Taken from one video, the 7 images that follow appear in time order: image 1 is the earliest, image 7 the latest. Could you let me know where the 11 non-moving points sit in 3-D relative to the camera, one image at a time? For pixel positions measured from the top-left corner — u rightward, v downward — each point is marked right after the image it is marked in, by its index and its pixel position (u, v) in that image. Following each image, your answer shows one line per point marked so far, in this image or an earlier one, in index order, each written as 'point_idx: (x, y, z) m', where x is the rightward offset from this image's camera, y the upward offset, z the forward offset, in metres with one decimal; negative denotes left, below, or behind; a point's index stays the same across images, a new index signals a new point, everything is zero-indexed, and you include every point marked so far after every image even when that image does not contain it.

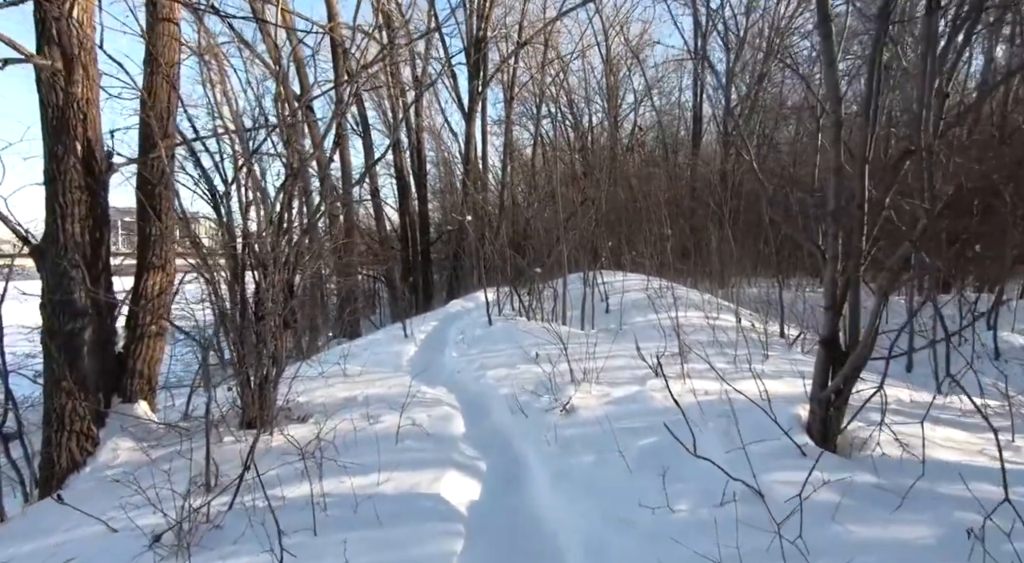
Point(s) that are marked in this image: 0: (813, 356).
0: (+2.4, -0.6, +5.4) m
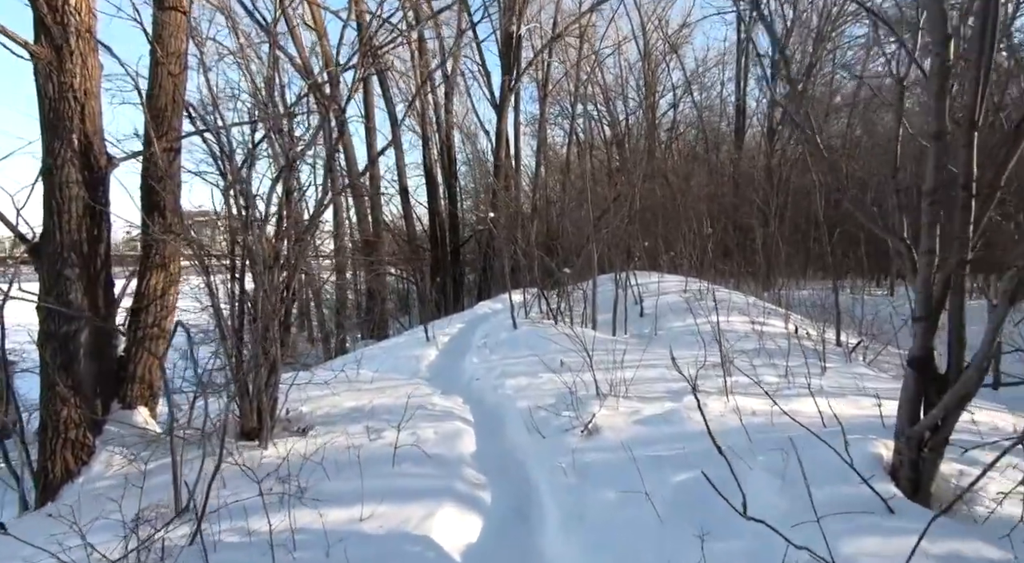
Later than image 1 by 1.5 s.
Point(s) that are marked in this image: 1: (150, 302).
0: (+2.6, -0.6, +4.7) m
1: (-3.0, -0.2, +5.5) m
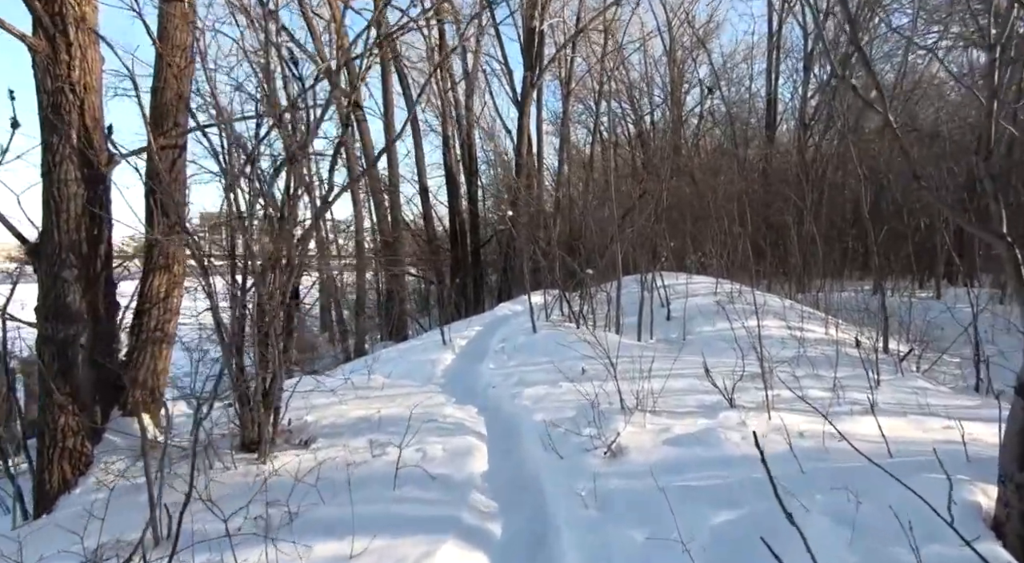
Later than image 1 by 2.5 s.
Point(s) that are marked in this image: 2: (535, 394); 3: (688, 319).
0: (+2.7, -0.6, +4.3) m
1: (-2.8, -0.2, +5.2) m
2: (+0.2, -0.9, +5.0) m
3: (+2.1, -0.5, +7.8) m
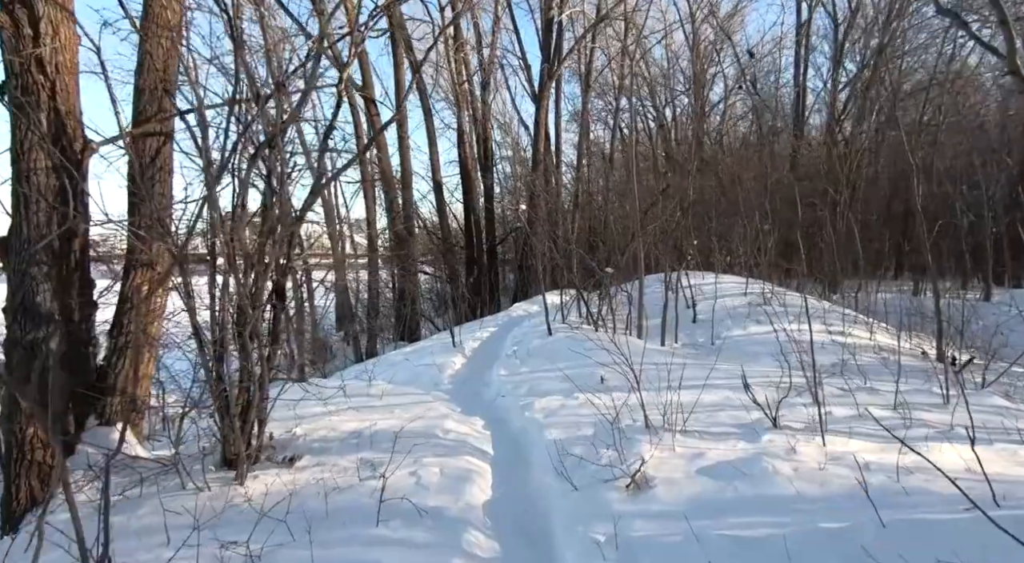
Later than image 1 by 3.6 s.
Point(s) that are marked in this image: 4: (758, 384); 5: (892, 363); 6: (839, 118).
0: (+2.7, -0.6, +3.7) m
1: (-2.7, -0.2, +4.8) m
2: (+0.2, -0.9, +4.5) m
3: (+2.2, -0.5, +7.2) m
4: (+1.6, -0.7, +4.3) m
5: (+3.0, -0.7, +5.2) m
6: (+8.5, +4.2, +17.2) m
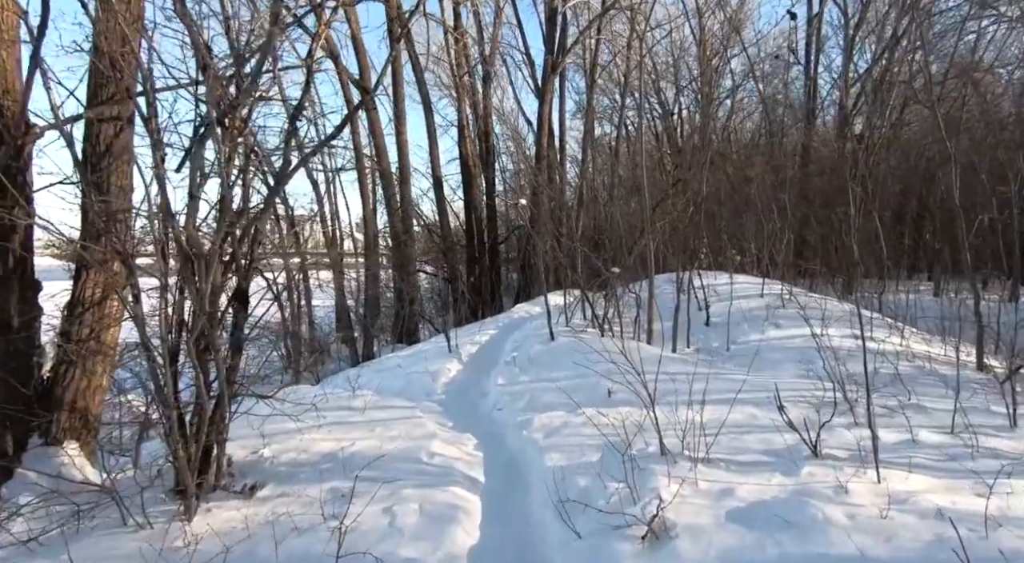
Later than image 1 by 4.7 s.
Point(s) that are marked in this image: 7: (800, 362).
0: (+2.7, -0.6, +3.1) m
1: (-2.8, -0.2, +4.3) m
2: (+0.2, -0.9, +4.0) m
3: (+2.2, -0.5, +6.7) m
4: (+1.6, -0.7, +3.8) m
5: (+3.0, -0.7, +4.7) m
6: (+8.5, +4.2, +16.6) m
7: (+2.4, -0.7, +5.6) m
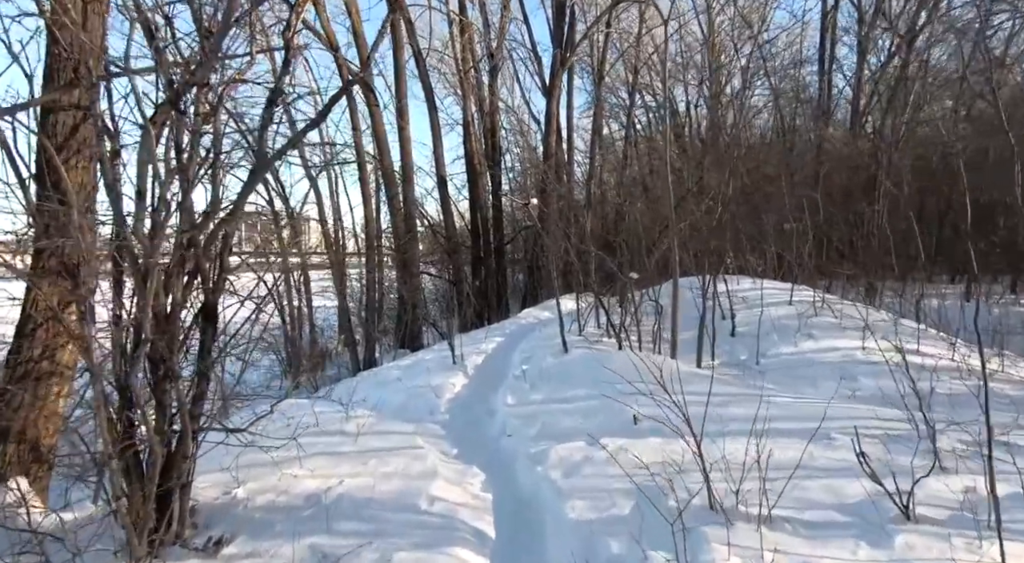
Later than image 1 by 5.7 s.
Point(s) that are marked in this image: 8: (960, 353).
0: (+2.8, -0.7, +2.6) m
1: (-2.7, -0.2, +3.8) m
2: (+0.3, -0.9, +3.4) m
3: (+2.3, -0.5, +6.1) m
4: (+1.6, -0.7, +3.2) m
5: (+3.0, -0.7, +4.1) m
6: (+8.7, +4.2, +16.0) m
7: (+2.5, -0.8, +5.1) m
8: (+3.5, -0.5, +5.2) m
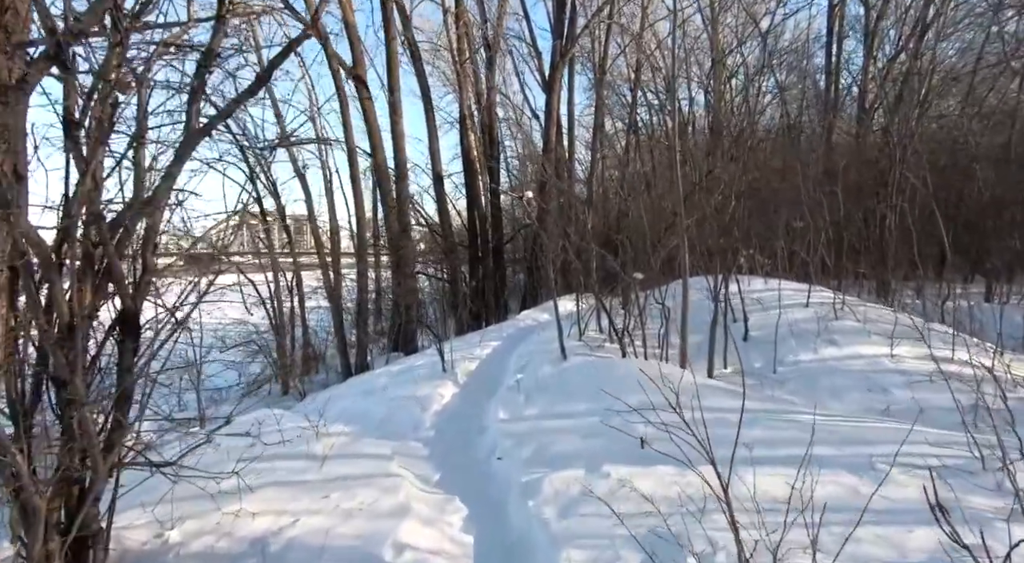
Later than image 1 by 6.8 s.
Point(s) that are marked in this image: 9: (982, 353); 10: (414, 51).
0: (+2.7, -0.7, +2.0) m
1: (-2.8, -0.3, +3.3) m
2: (+0.2, -0.9, +2.9) m
3: (+2.3, -0.5, +5.6) m
4: (+1.6, -0.7, +2.7) m
5: (+3.0, -0.7, +3.6) m
6: (+8.6, +4.2, +15.4) m
7: (+2.5, -0.8, +4.5) m
8: (+3.4, -0.5, +4.6) m
9: (+3.5, -0.5, +4.9) m
10: (-1.9, +4.5, +13.0) m
